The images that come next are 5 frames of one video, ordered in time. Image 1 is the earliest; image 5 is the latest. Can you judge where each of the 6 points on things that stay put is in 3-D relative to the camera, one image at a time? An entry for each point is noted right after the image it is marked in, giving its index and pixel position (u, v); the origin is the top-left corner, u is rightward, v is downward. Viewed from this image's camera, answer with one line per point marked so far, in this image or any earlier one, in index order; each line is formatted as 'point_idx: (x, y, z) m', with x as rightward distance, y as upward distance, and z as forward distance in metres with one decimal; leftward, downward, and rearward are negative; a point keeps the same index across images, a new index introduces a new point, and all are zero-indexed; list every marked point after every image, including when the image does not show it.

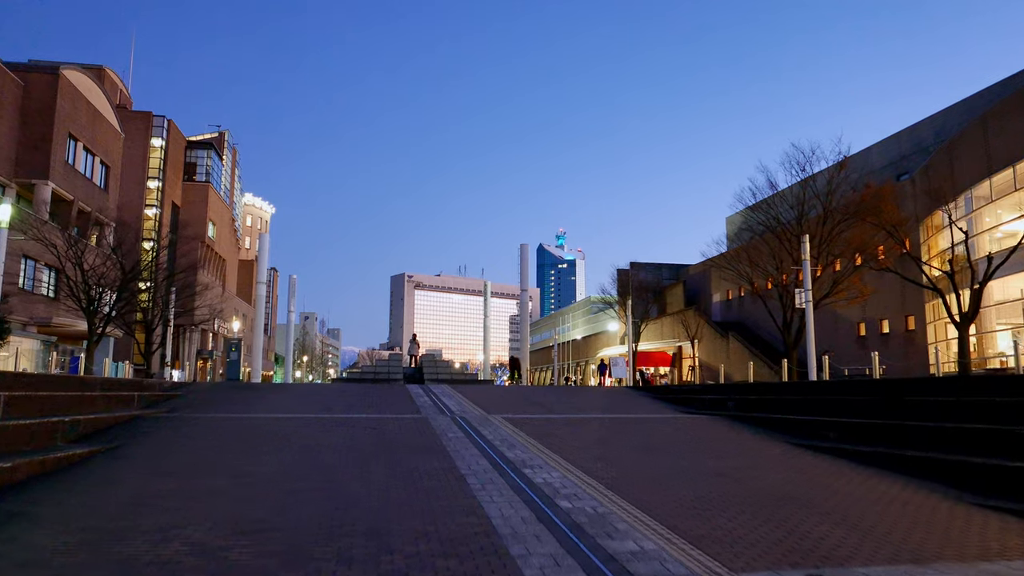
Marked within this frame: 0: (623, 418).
0: (+2.7, -3.2, +17.8) m
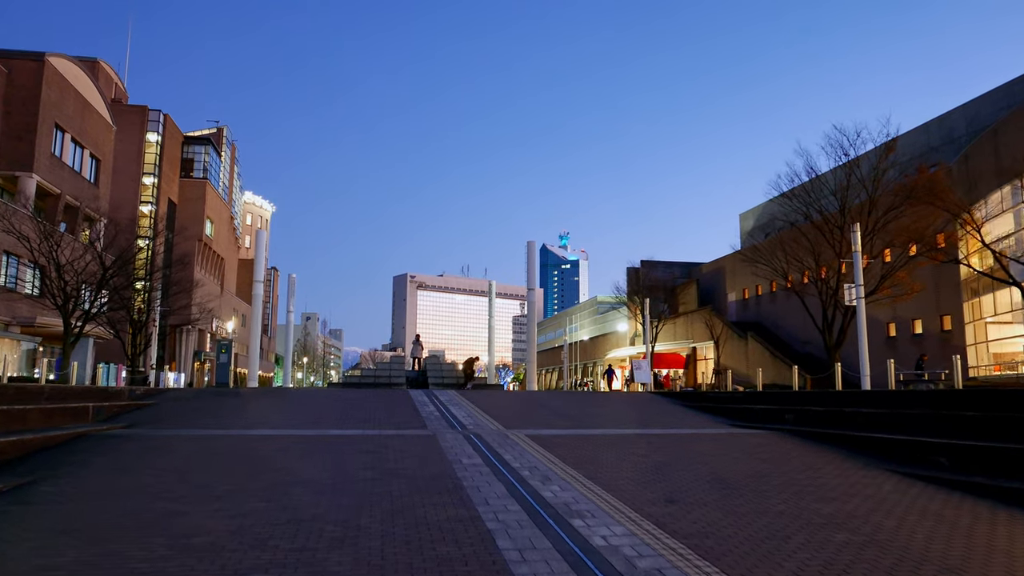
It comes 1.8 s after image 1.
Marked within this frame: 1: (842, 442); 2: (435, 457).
0: (+3.2, -3.0, +14.9) m
1: (+6.6, -3.1, +14.5) m
2: (-1.2, -2.7, +11.4) m
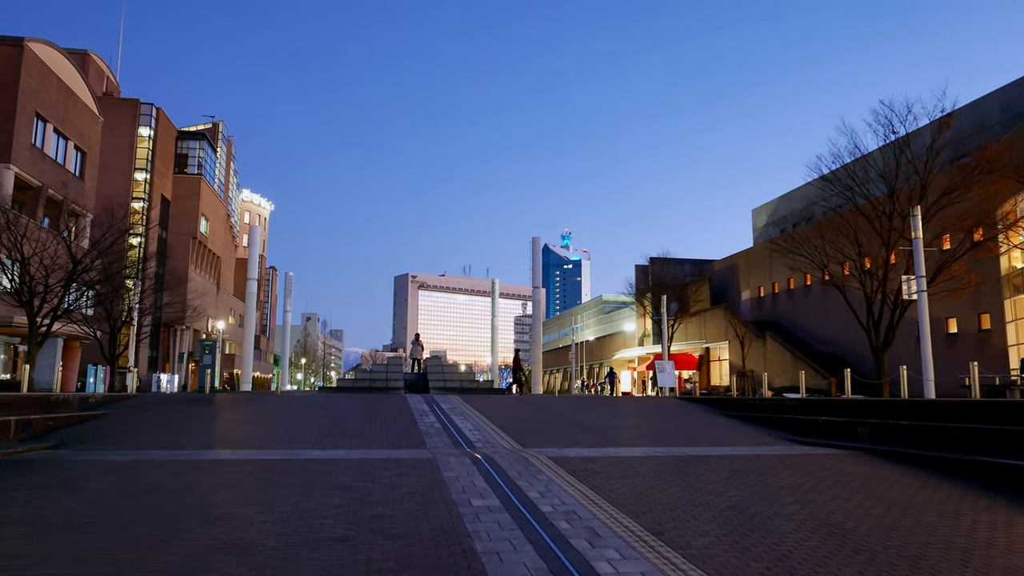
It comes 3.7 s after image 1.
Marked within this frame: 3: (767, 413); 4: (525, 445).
0: (+3.5, -2.8, +11.9) m
1: (+7.0, -2.8, +11.5) m
2: (-0.9, -2.4, +8.4) m
3: (+6.8, -3.3, +19.4) m
4: (+0.2, -2.9, +13.5) m
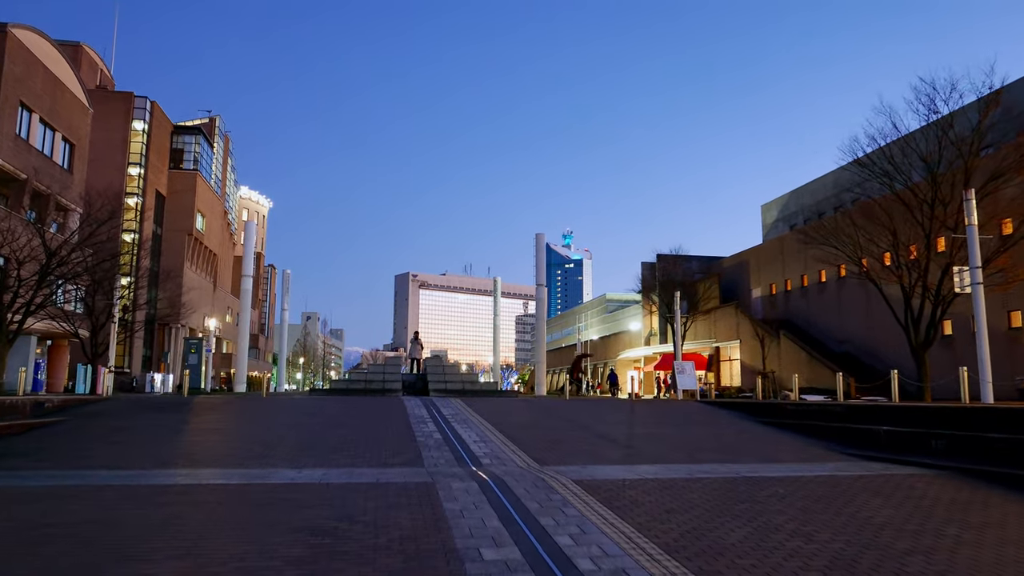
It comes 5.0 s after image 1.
0: (+3.8, -2.6, +9.8) m
1: (+7.2, -2.6, +9.3) m
2: (-0.7, -2.2, +6.3) m
3: (+7.0, -3.1, +17.3) m
4: (+0.5, -2.7, +11.4) m
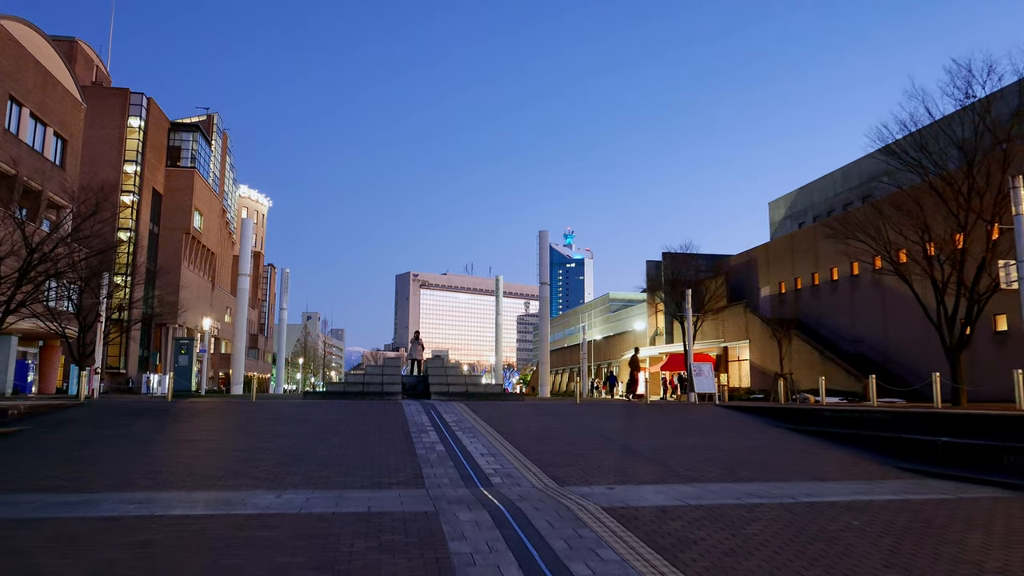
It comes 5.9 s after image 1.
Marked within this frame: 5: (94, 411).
0: (+4.0, -2.5, +8.2) m
1: (+7.4, -2.5, +7.8) m
2: (-0.5, -2.1, +4.8) m
3: (+7.2, -3.0, +15.8) m
4: (+0.7, -2.6, +9.9) m
5: (-9.9, -2.9, +17.3) m
